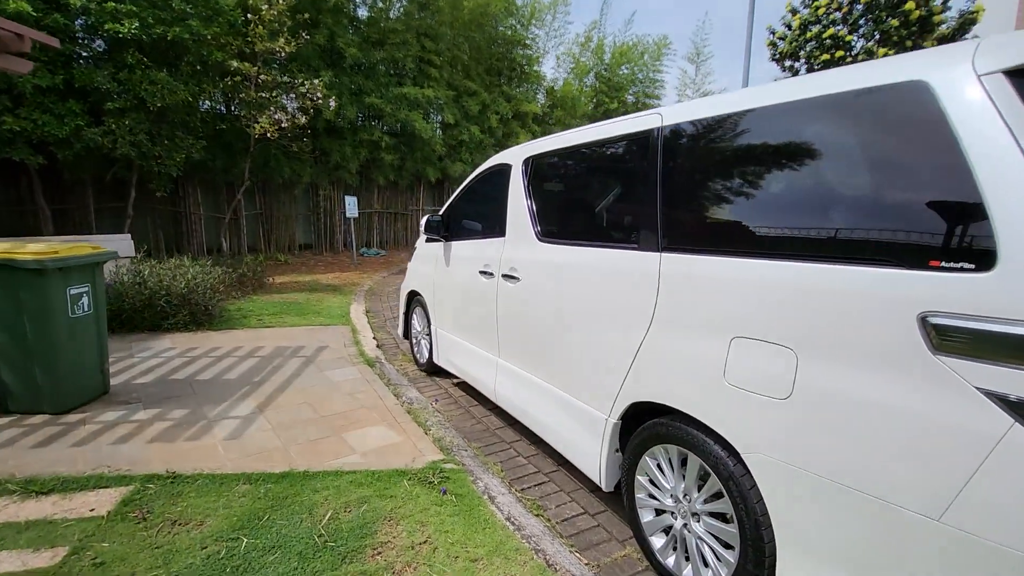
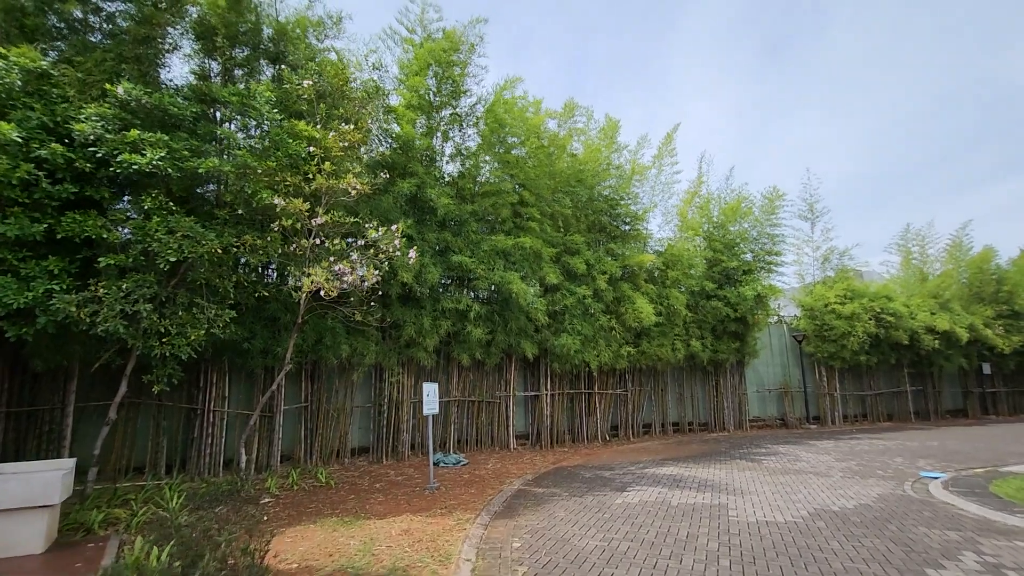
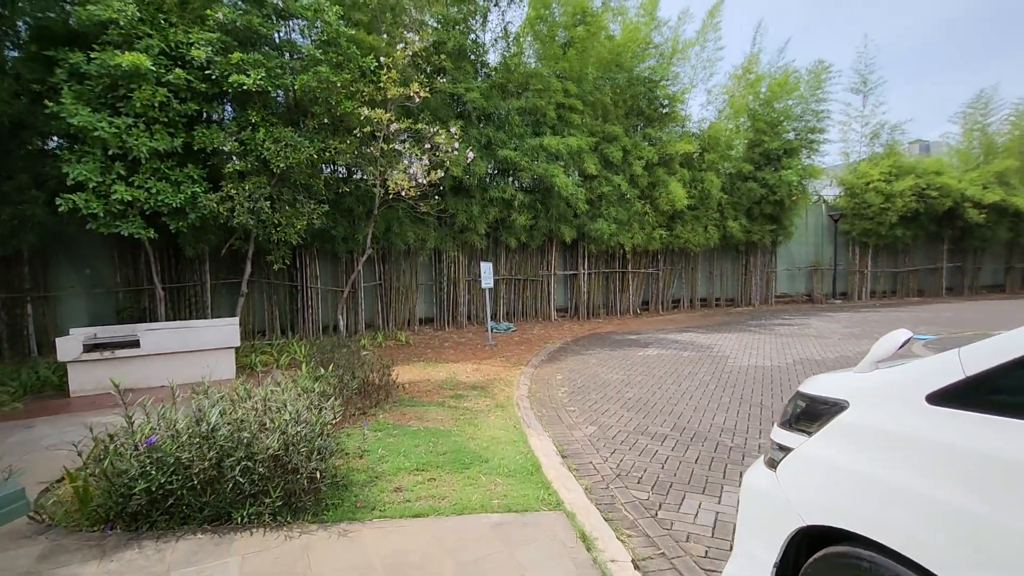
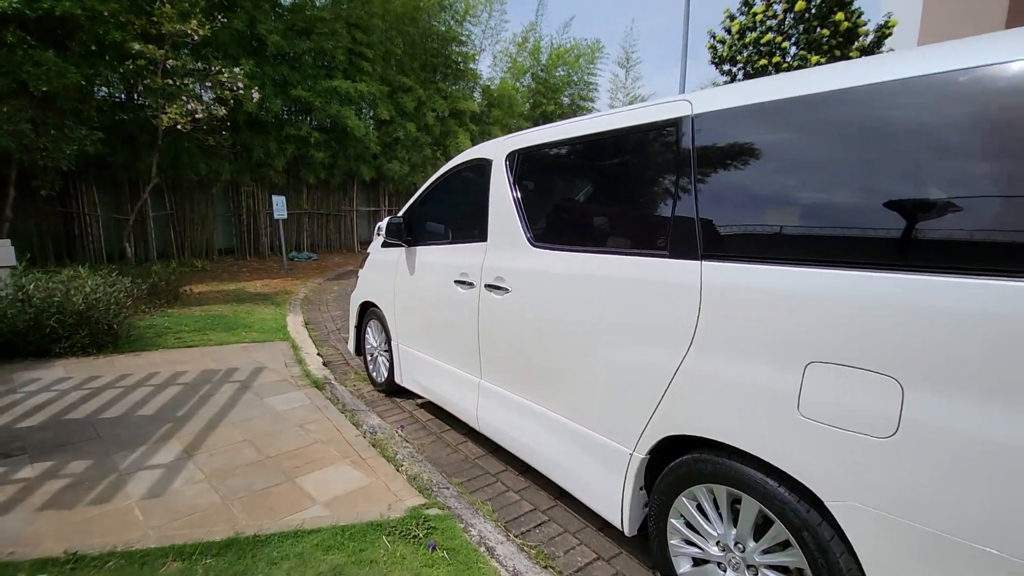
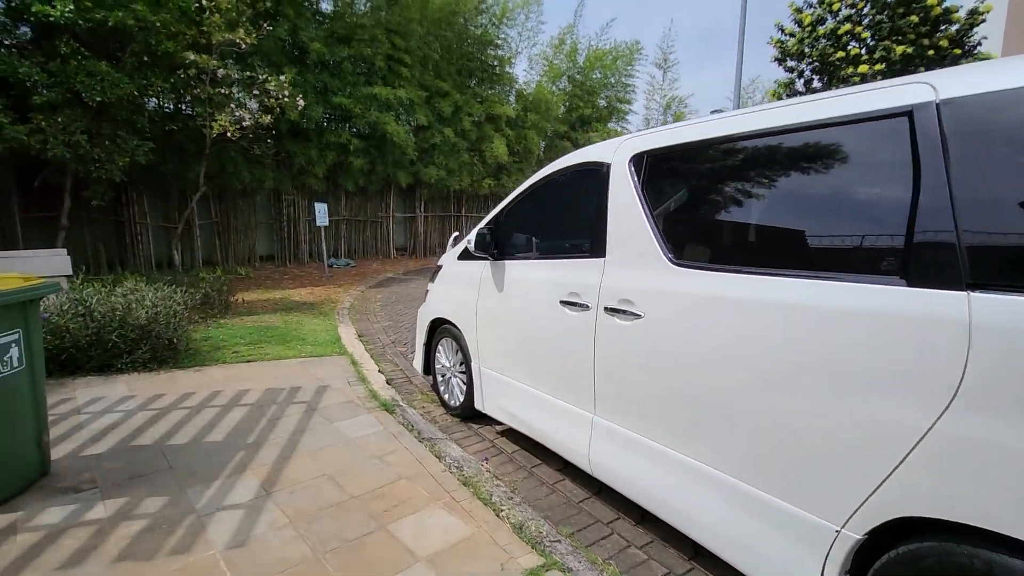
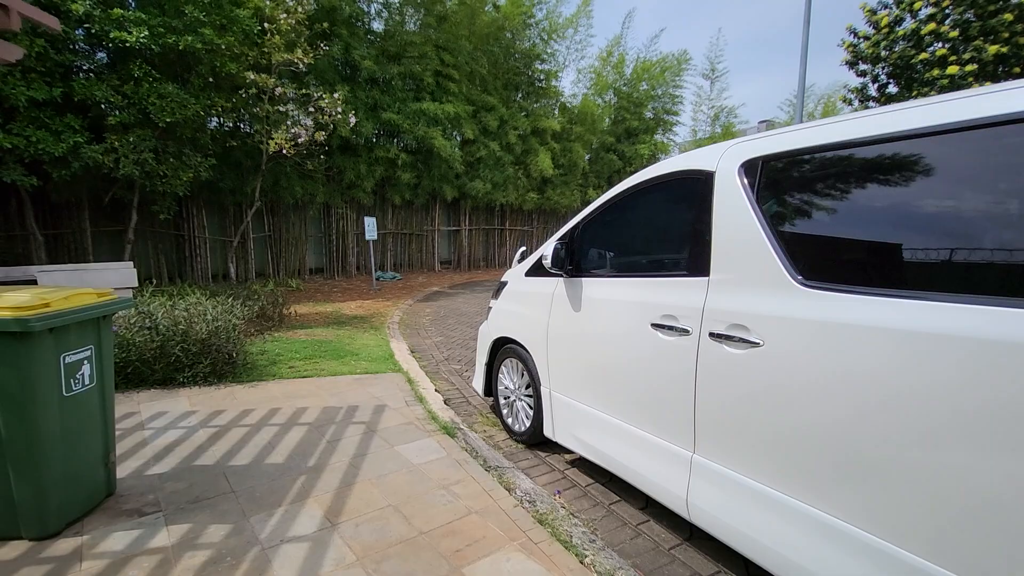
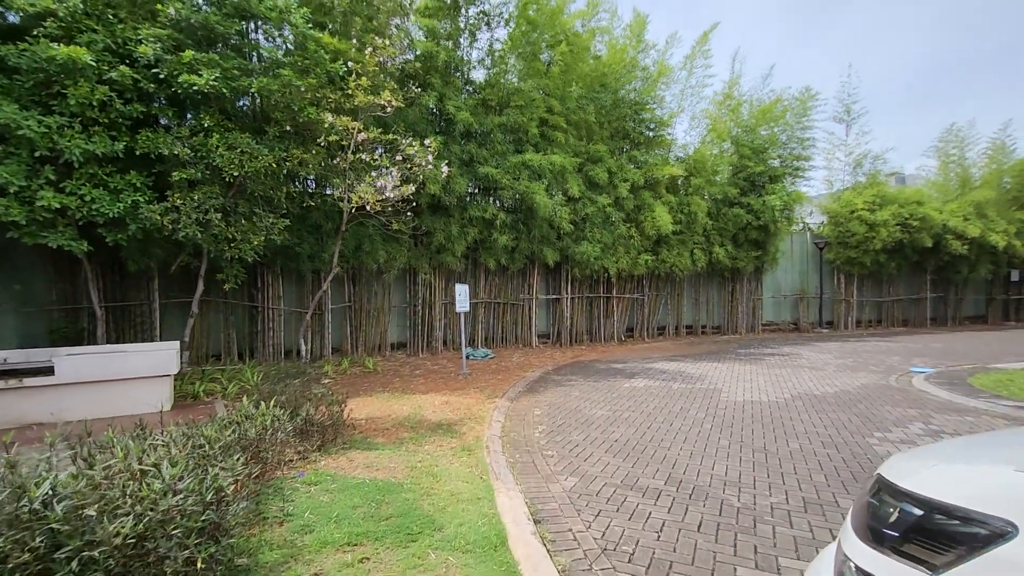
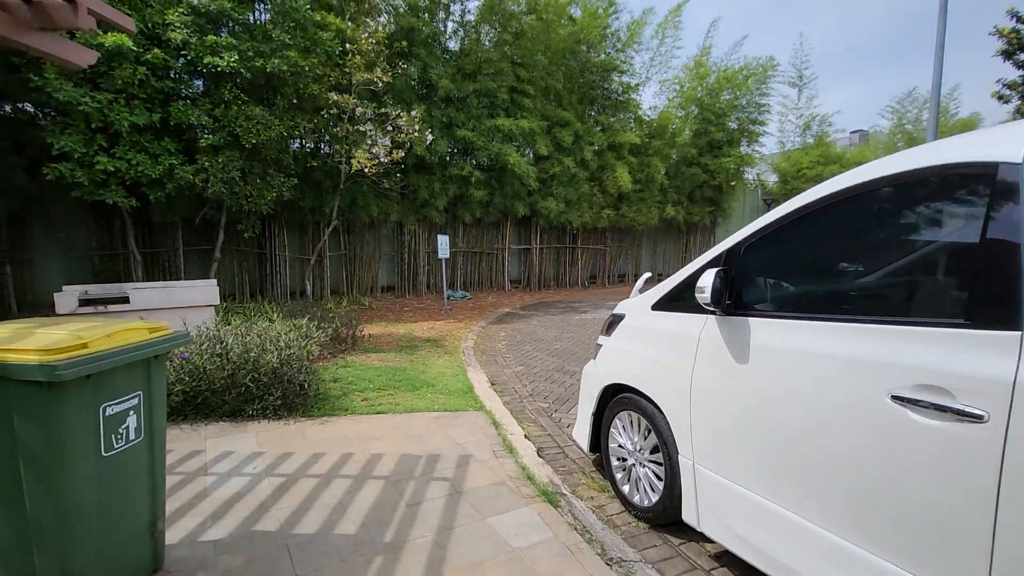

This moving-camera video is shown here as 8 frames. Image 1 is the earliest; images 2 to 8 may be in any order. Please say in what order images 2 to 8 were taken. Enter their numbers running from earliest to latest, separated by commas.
4, 5, 6, 8, 3, 7, 2
